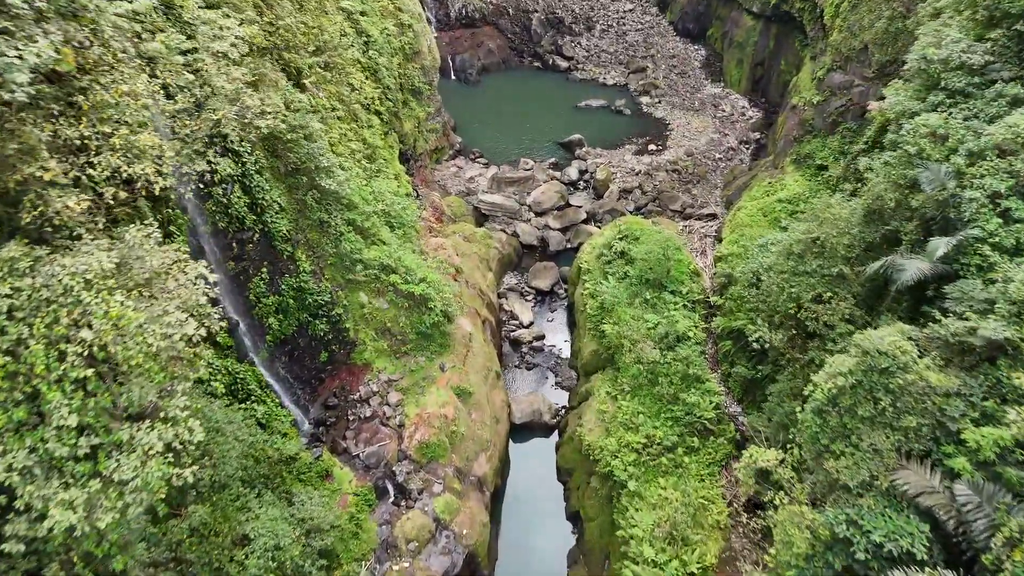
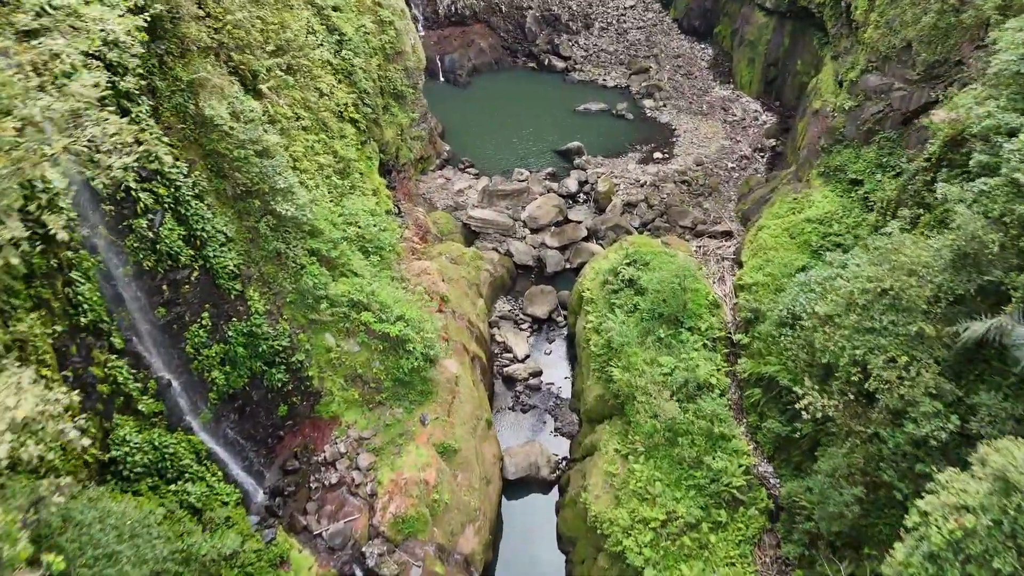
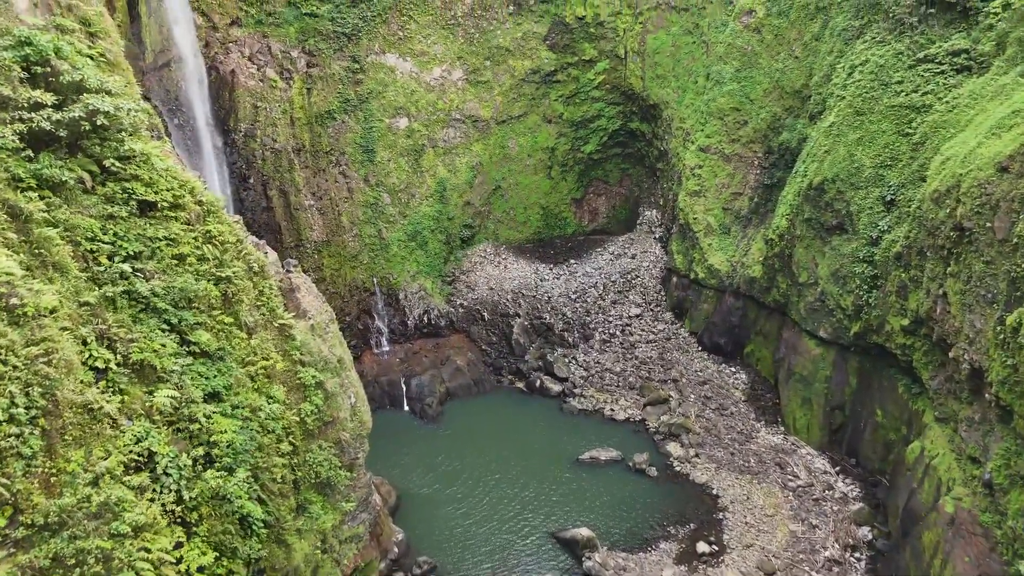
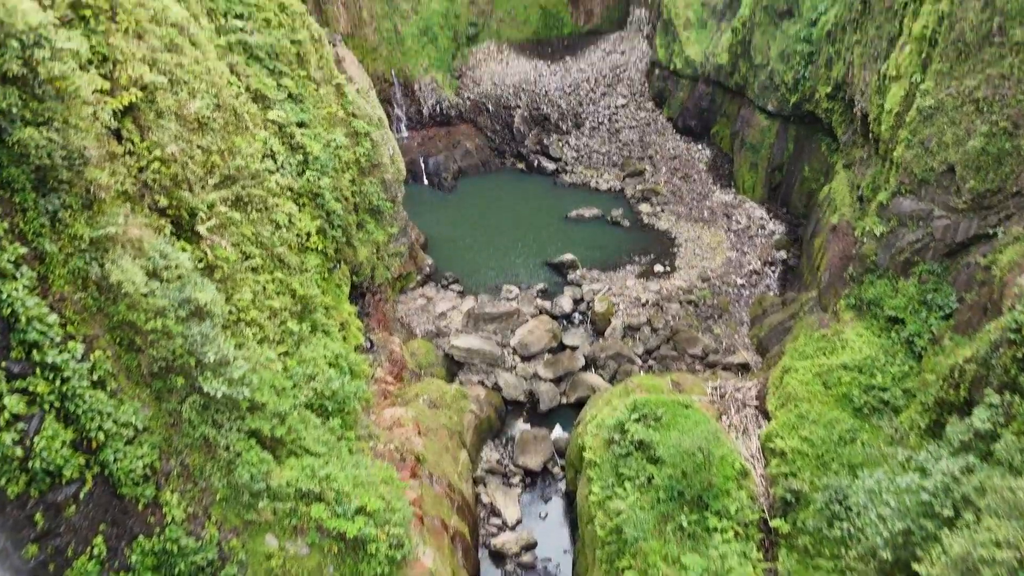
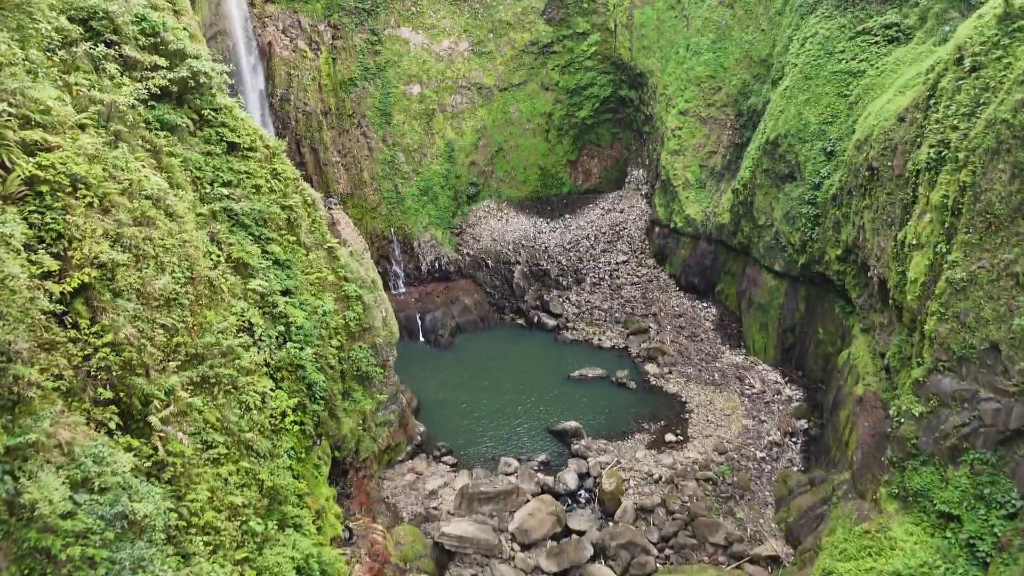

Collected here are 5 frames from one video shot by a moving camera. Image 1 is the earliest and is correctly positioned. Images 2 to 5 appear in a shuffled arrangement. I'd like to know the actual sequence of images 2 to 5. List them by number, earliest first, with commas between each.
2, 4, 5, 3
